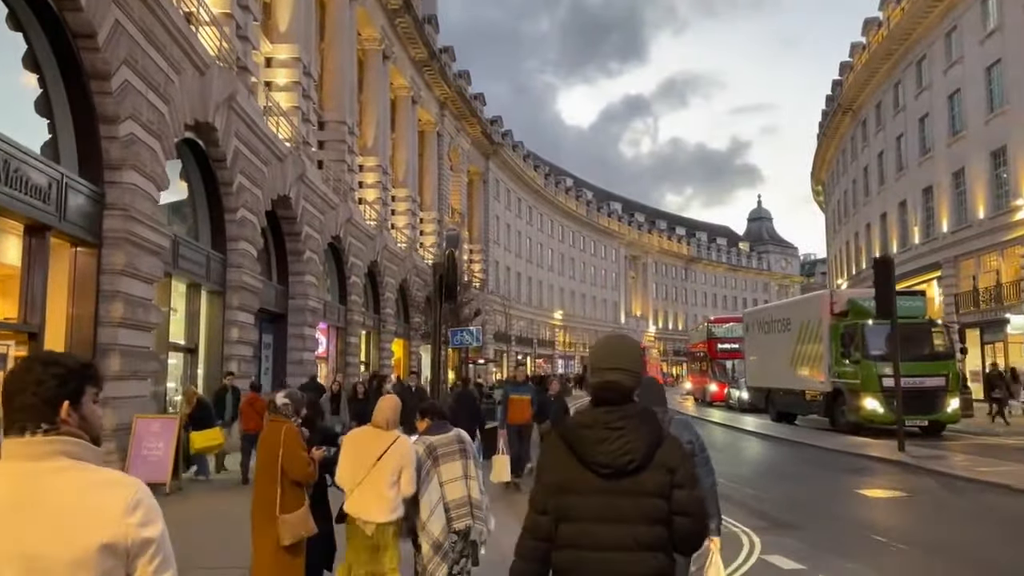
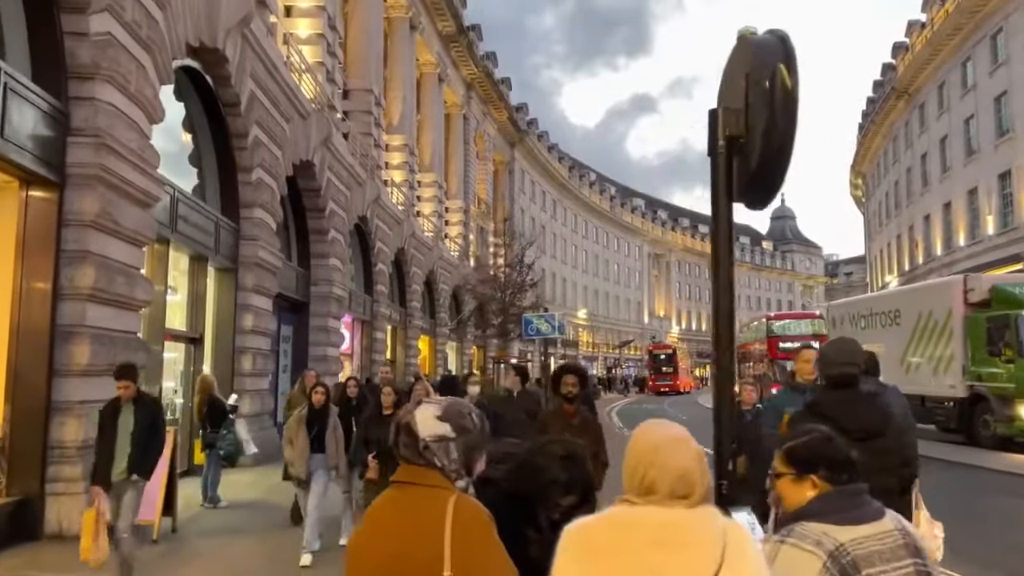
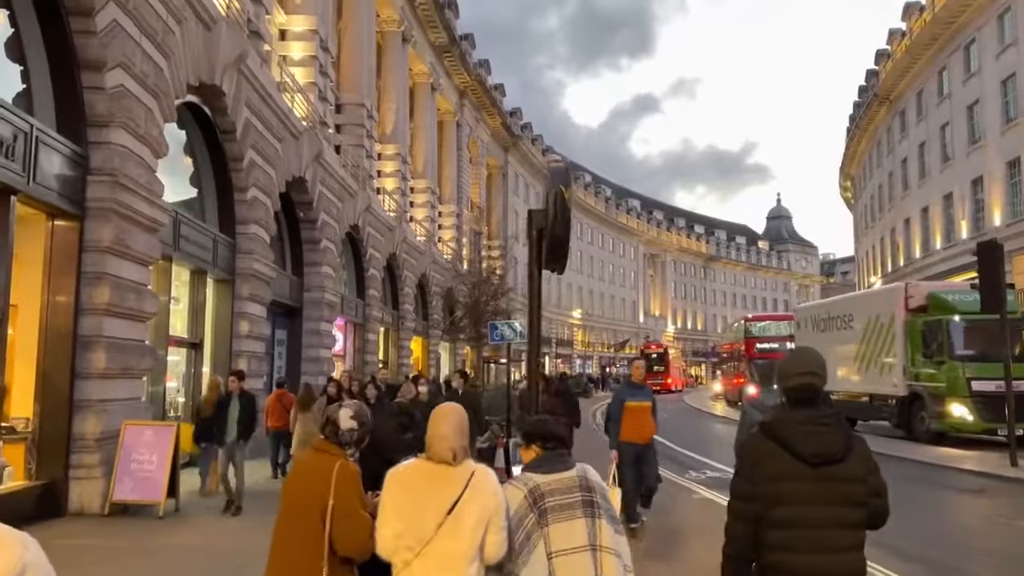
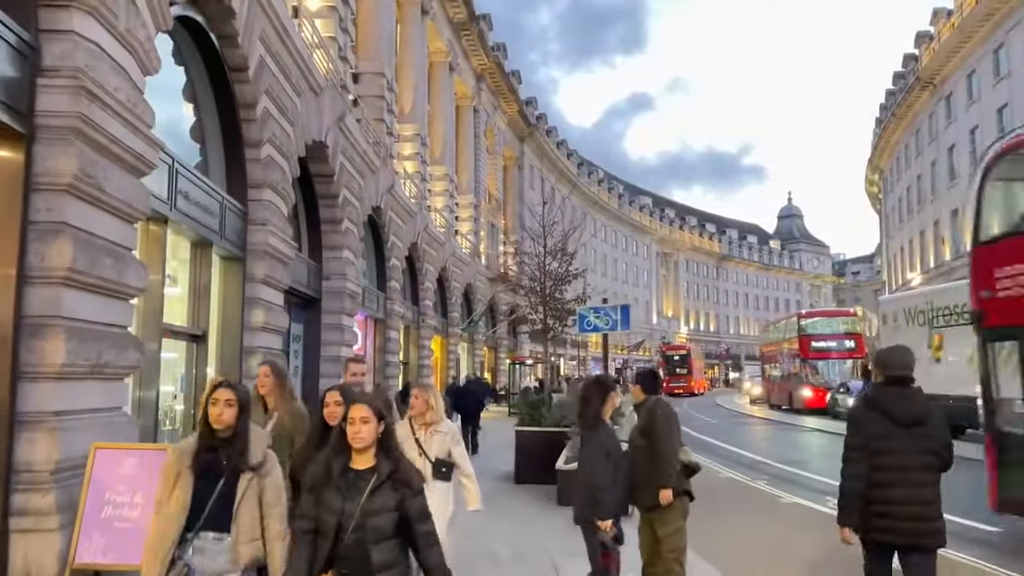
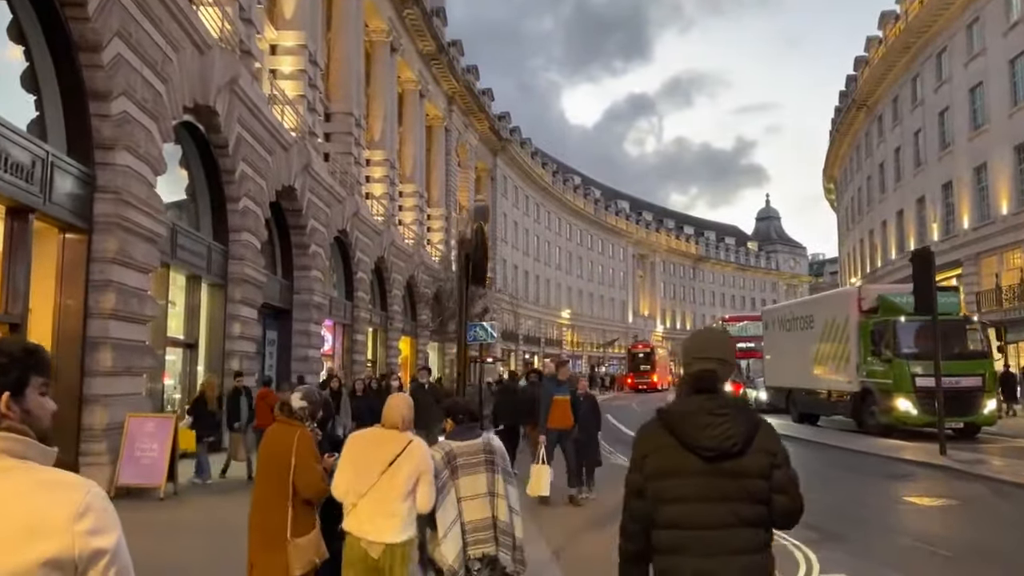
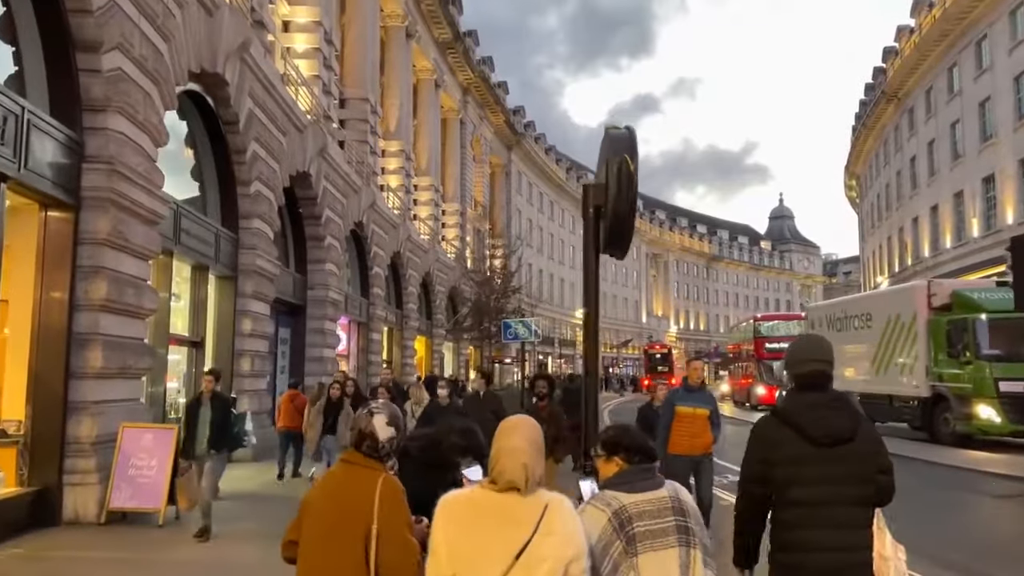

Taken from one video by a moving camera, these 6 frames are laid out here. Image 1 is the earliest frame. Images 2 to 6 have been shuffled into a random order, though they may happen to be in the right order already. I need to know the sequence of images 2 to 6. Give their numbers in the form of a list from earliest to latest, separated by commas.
5, 3, 6, 2, 4
